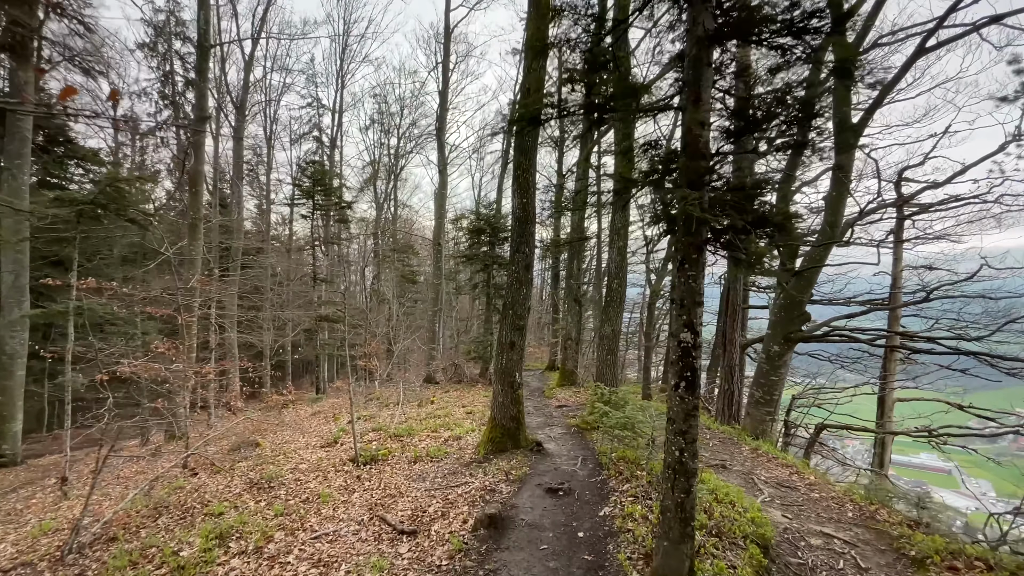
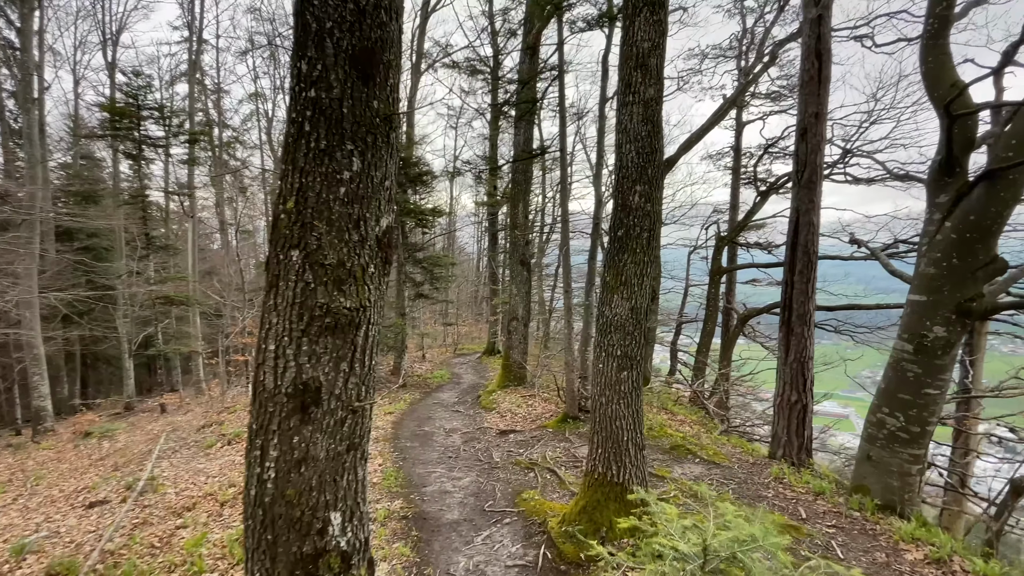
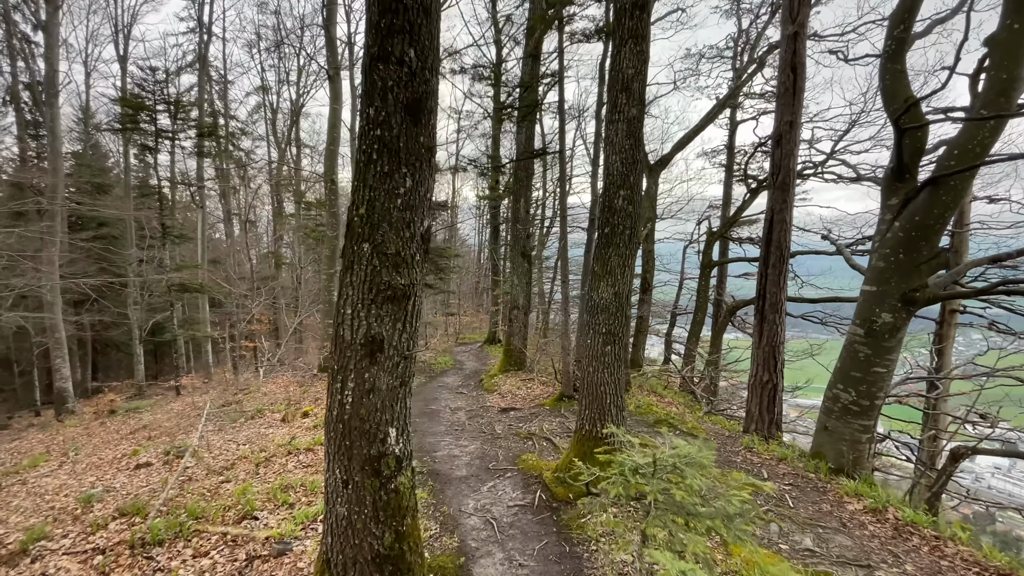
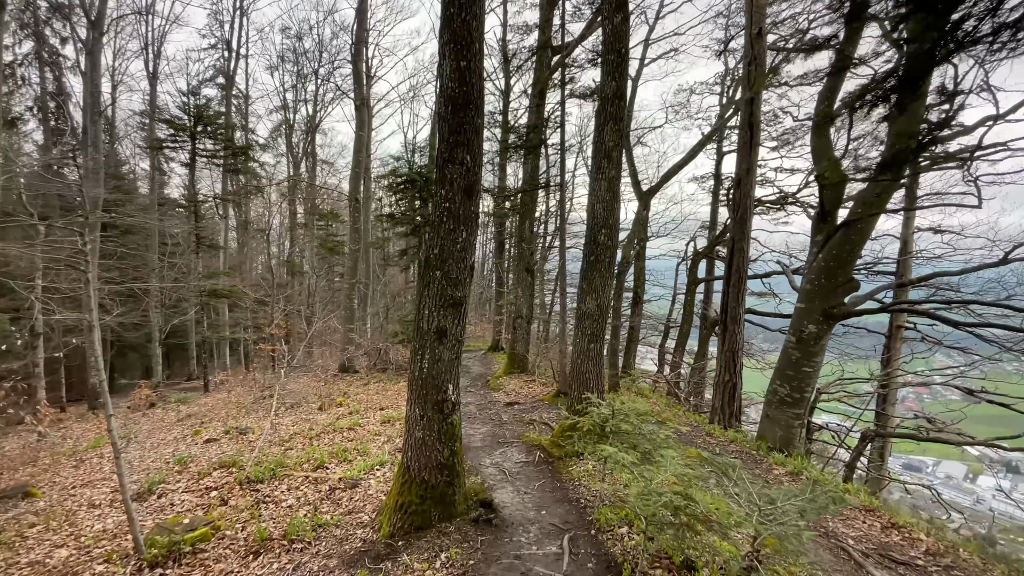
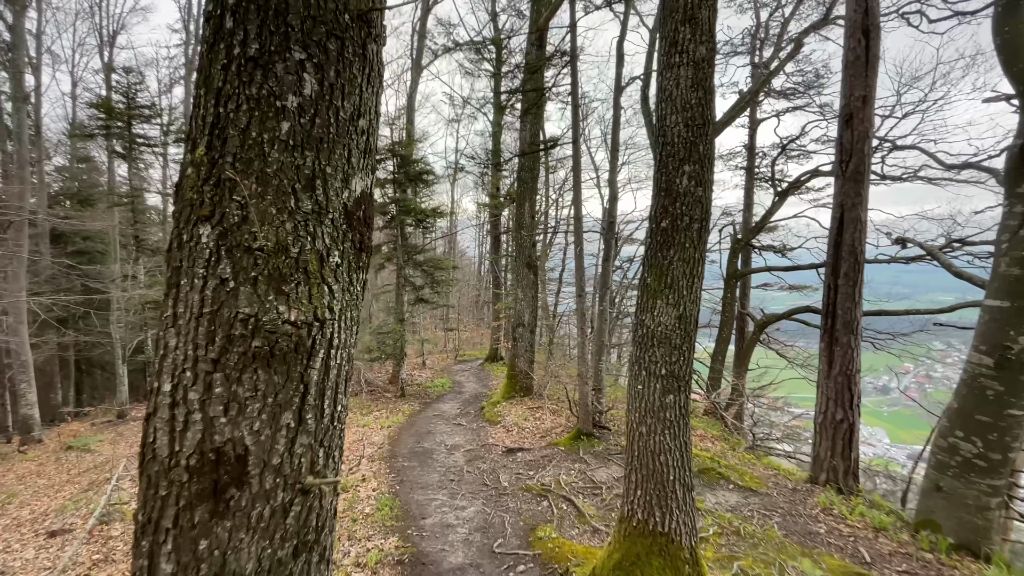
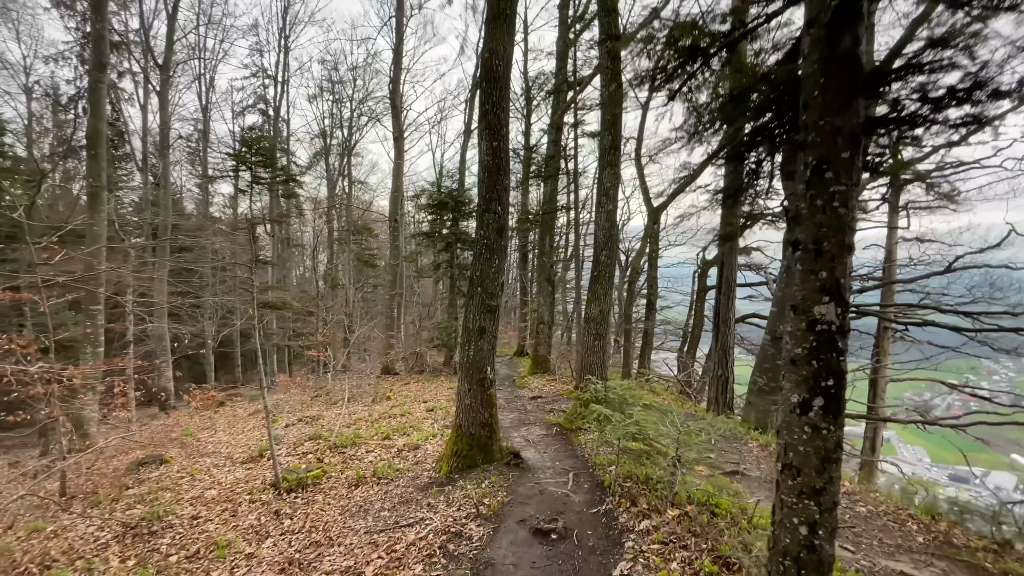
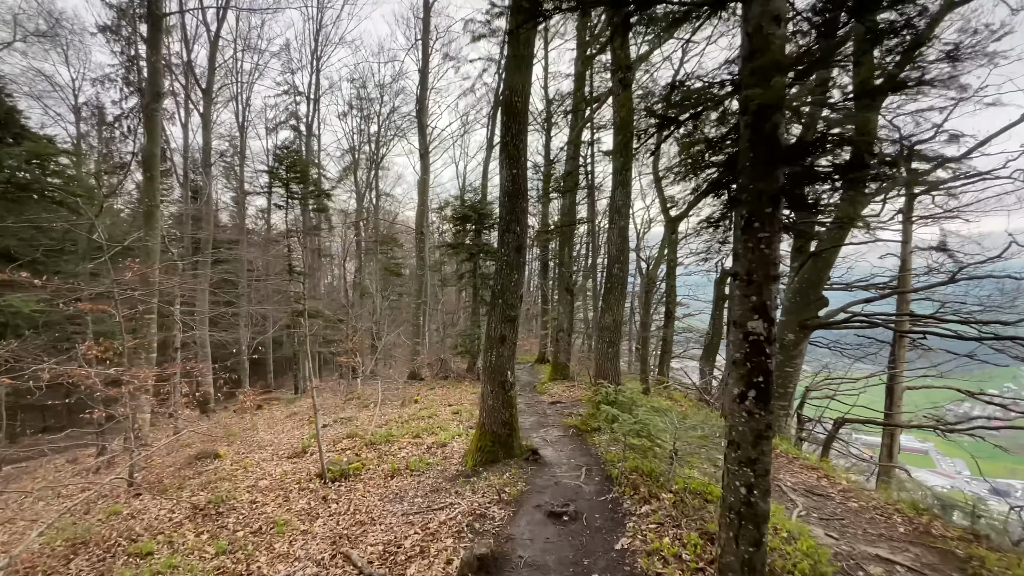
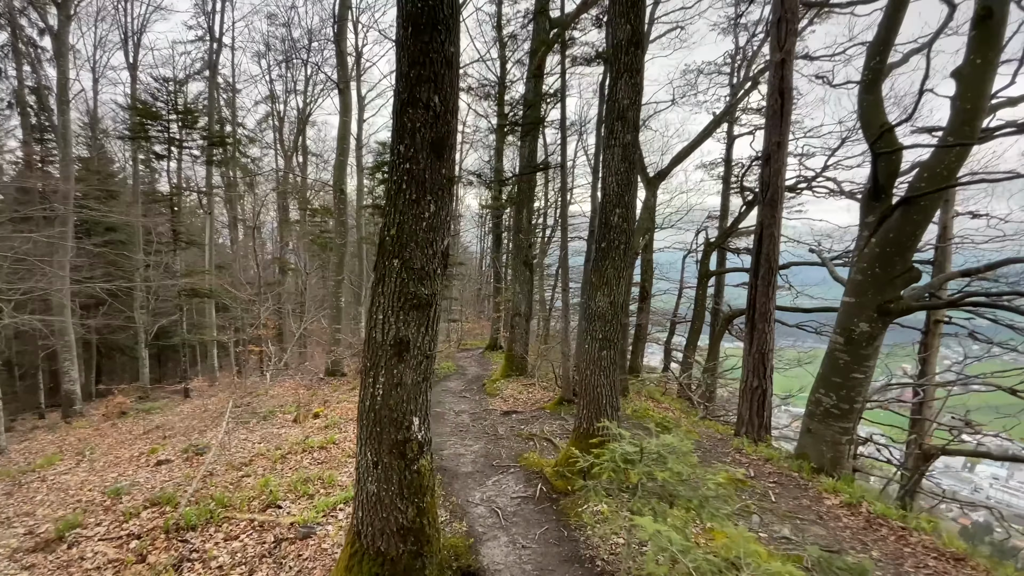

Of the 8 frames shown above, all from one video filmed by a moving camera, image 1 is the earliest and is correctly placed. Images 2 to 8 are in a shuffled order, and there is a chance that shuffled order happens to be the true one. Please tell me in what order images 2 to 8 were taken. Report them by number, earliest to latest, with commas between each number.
7, 6, 4, 8, 3, 2, 5
